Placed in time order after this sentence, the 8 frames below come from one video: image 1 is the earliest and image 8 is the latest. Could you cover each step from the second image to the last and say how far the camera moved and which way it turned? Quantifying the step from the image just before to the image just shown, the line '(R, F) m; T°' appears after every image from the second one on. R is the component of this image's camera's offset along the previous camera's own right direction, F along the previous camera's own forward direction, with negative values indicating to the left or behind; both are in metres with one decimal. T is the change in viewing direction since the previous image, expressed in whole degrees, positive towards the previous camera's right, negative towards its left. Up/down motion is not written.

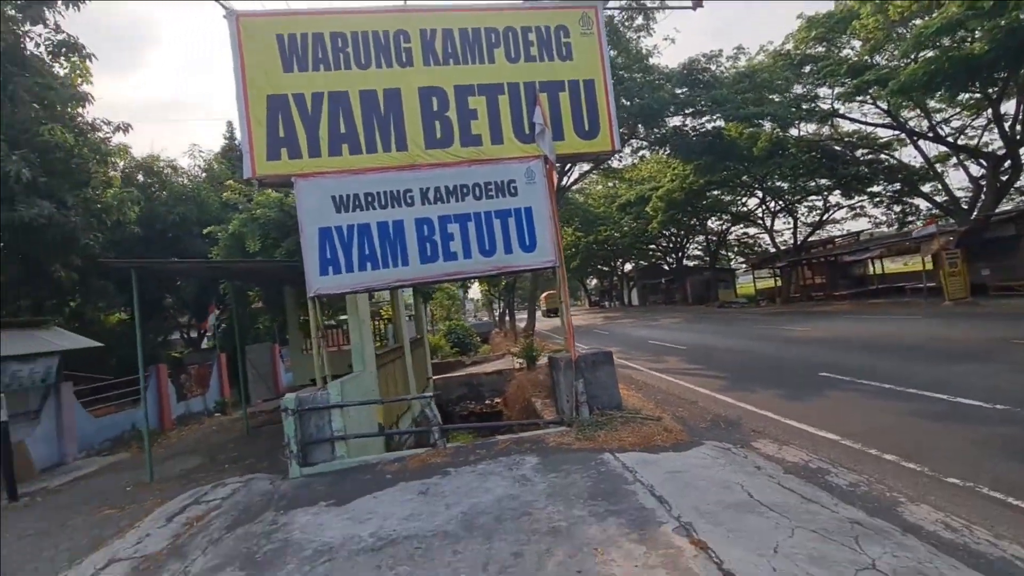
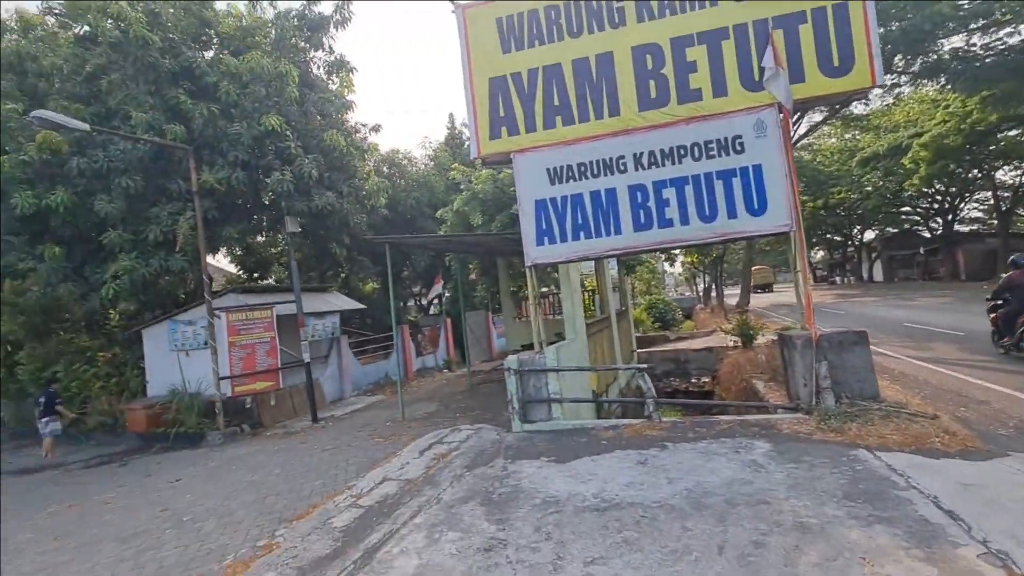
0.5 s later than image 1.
(-0.2, 0.0) m; -23°
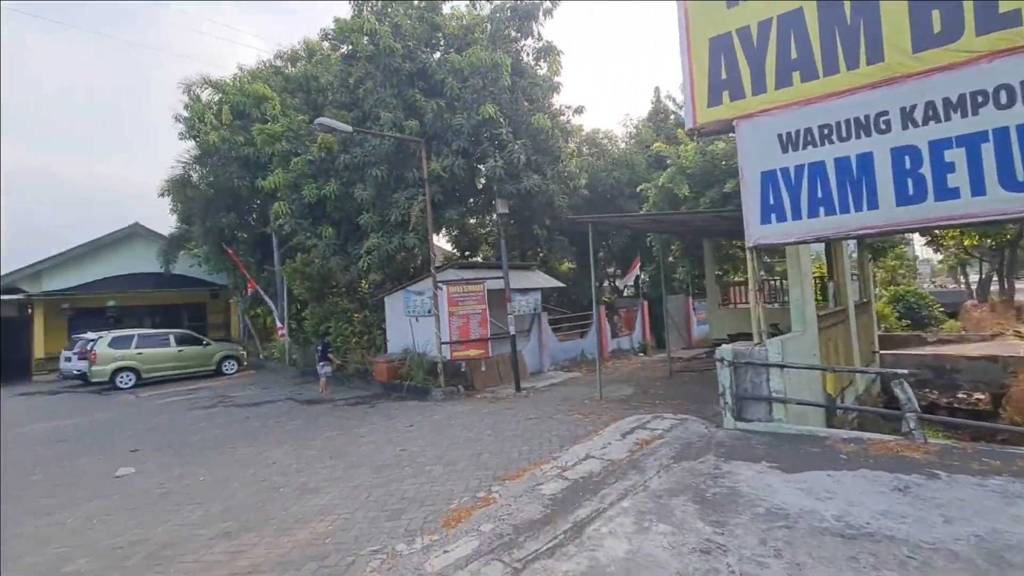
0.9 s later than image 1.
(-0.2, +0.1) m; -22°
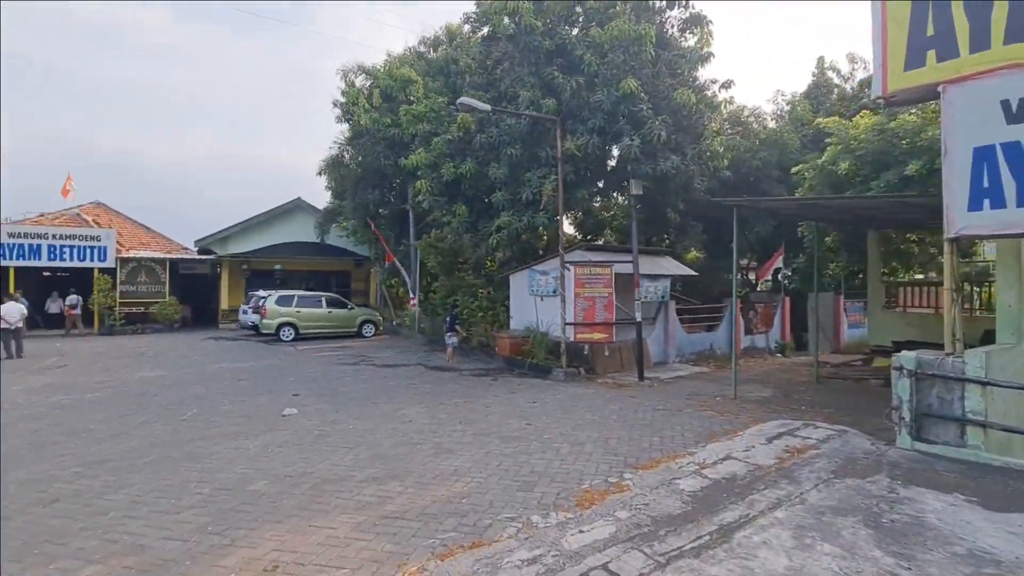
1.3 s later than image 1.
(-0.3, +0.1) m; -13°
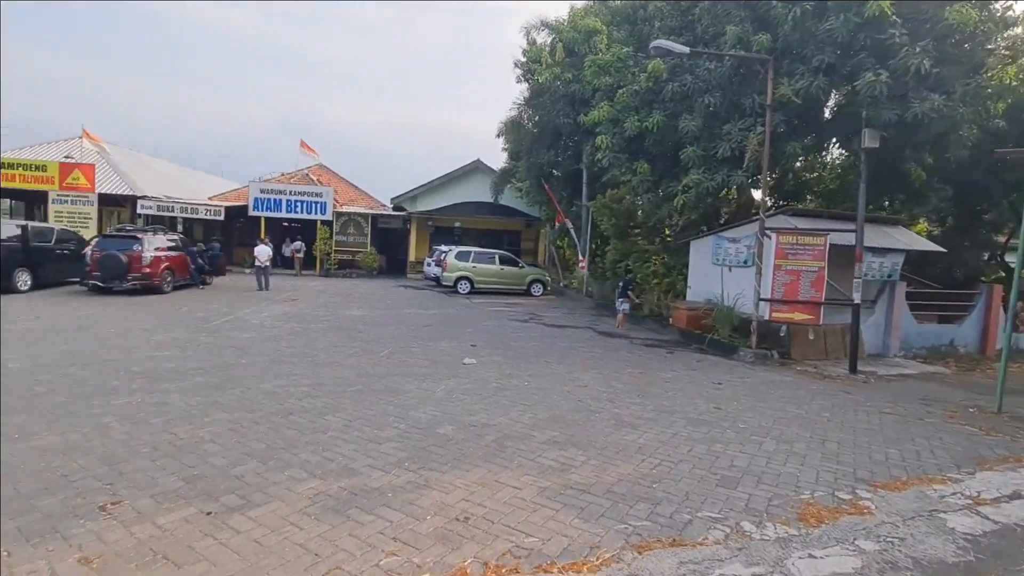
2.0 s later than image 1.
(-0.4, +0.4) m; -18°
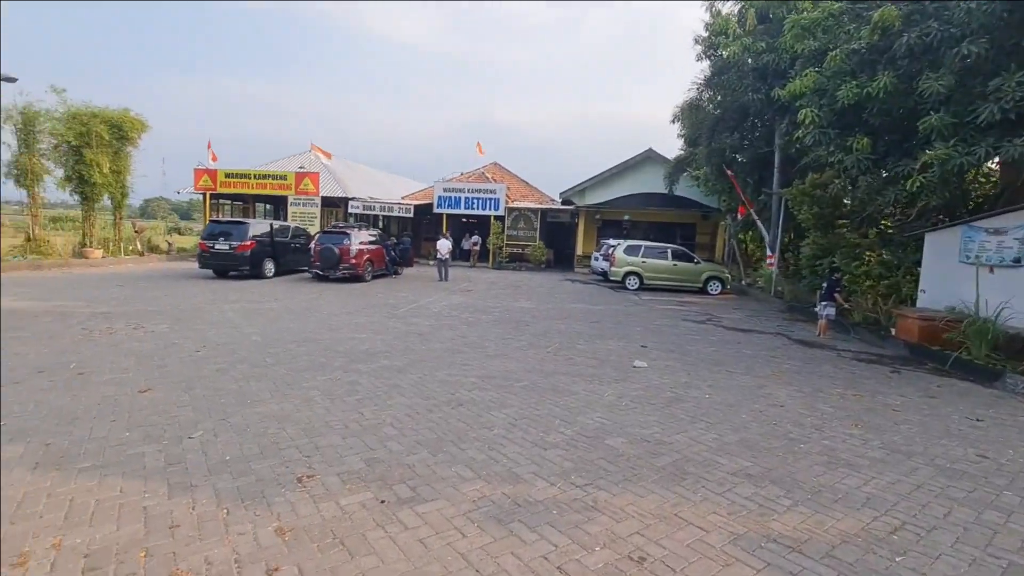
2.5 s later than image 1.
(-0.1, +0.4) m; -19°
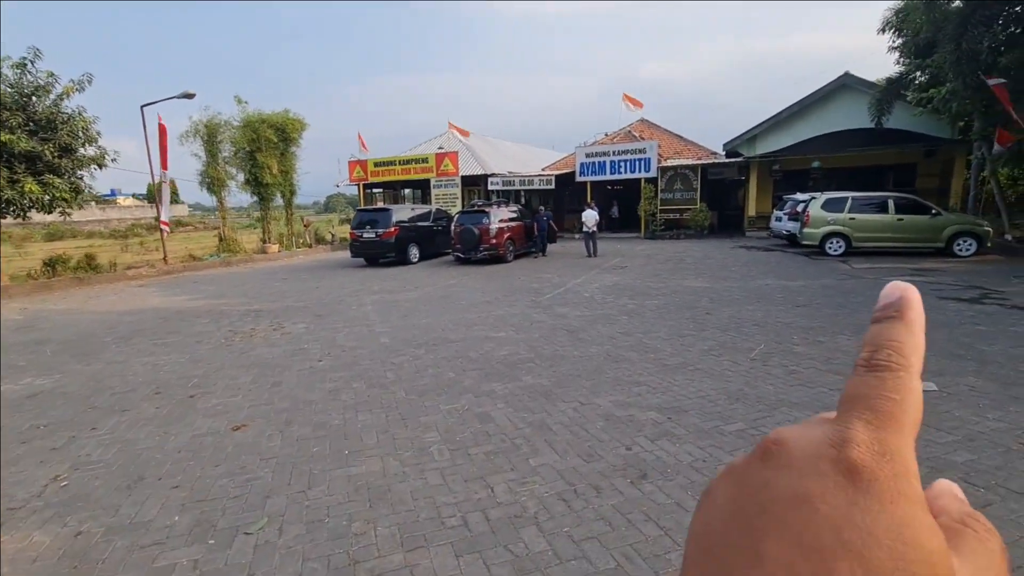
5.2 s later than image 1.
(-0.4, +2.0) m; -17°
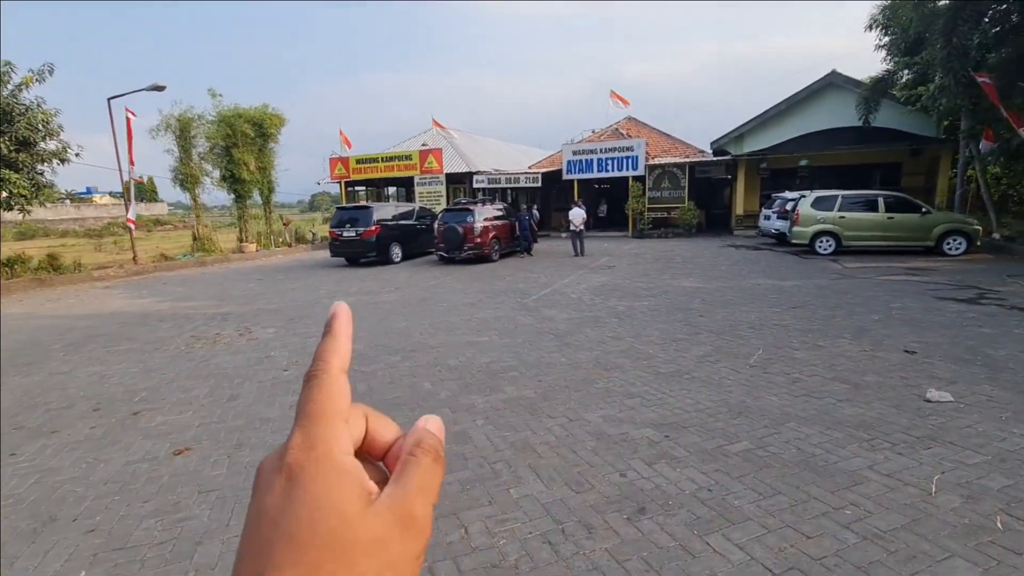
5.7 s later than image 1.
(+0.1, +0.5) m; +1°
